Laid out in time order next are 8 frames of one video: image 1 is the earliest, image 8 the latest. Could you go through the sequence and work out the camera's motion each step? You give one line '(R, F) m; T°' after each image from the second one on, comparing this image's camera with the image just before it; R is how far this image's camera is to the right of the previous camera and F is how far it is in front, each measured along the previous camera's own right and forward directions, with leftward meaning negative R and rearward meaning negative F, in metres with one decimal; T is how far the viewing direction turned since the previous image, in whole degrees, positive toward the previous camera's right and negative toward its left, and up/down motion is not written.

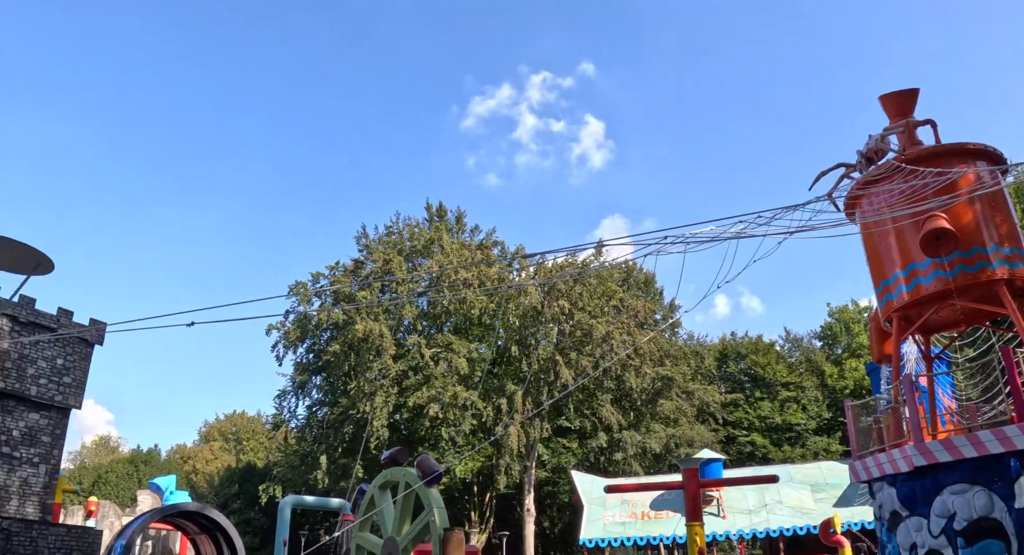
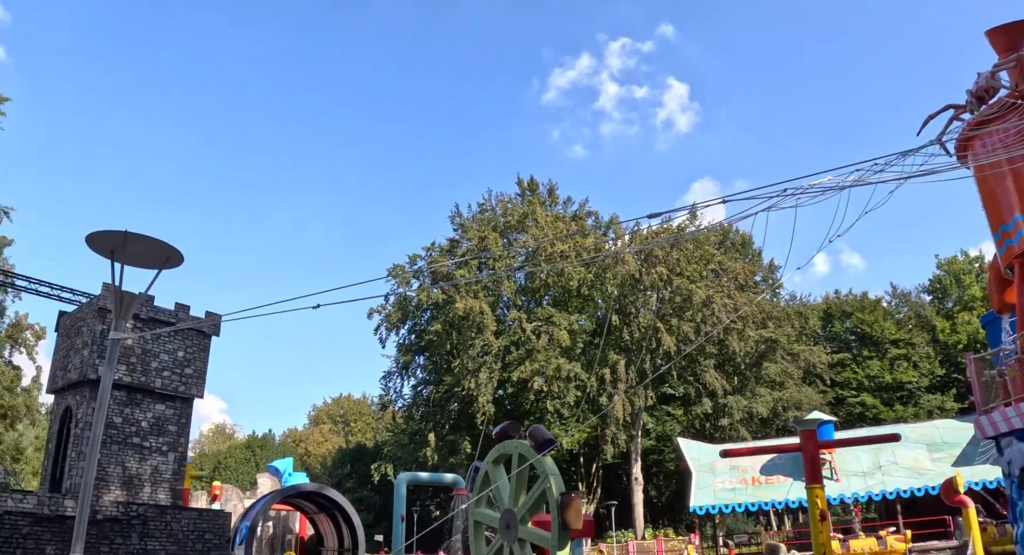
(-0.9, +1.3) m; -7°
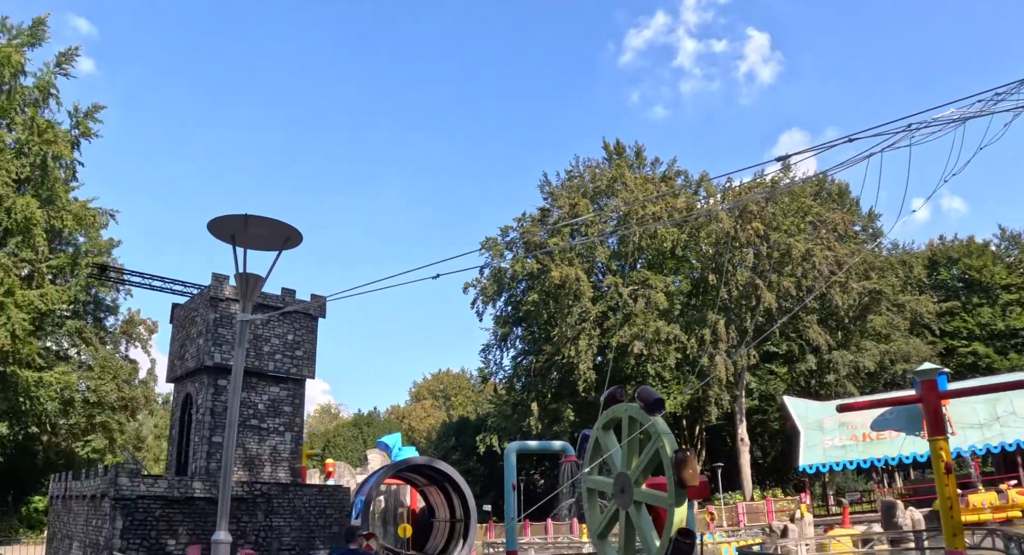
(-1.0, +0.7) m; -6°
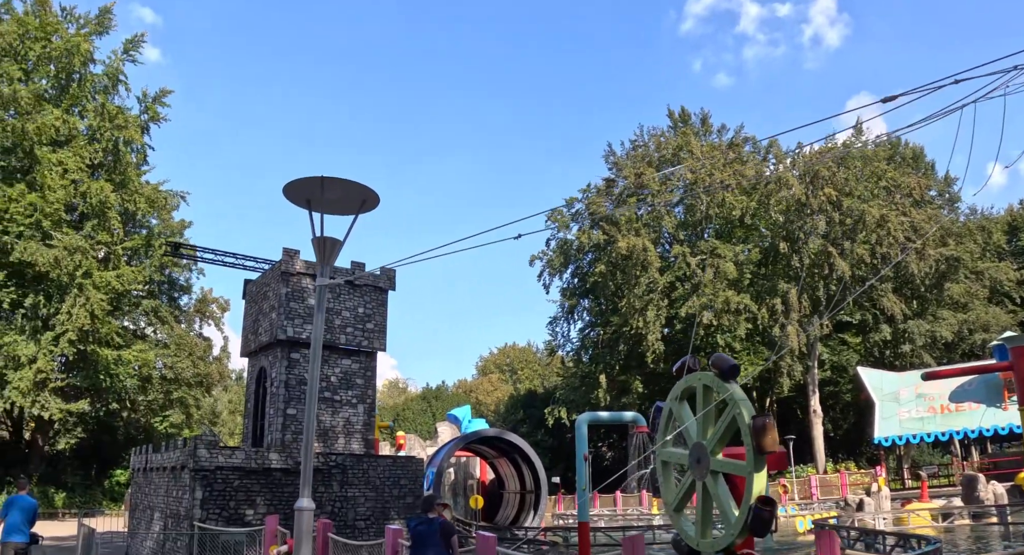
(-0.7, +0.8) m; -4°
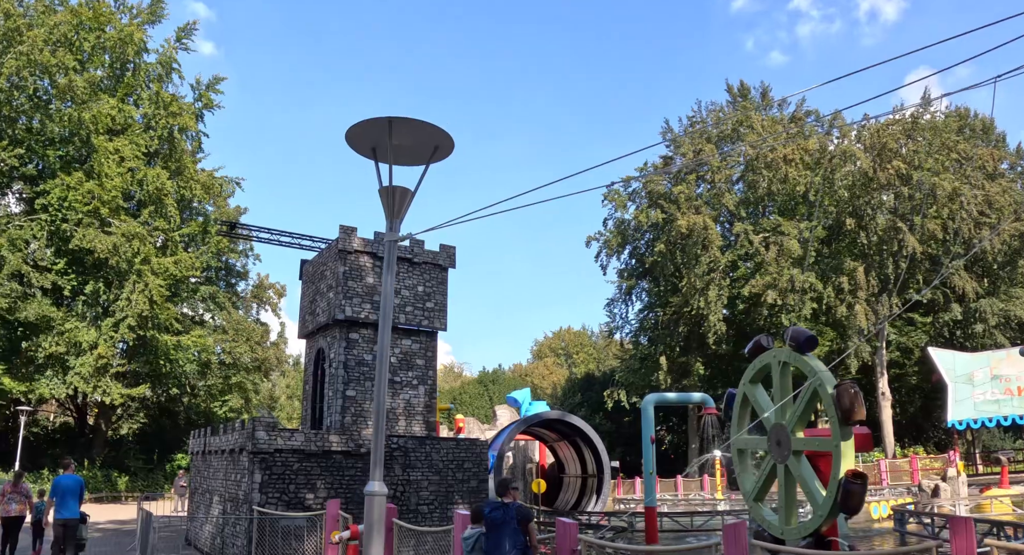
(-1.0, +2.5) m; -4°
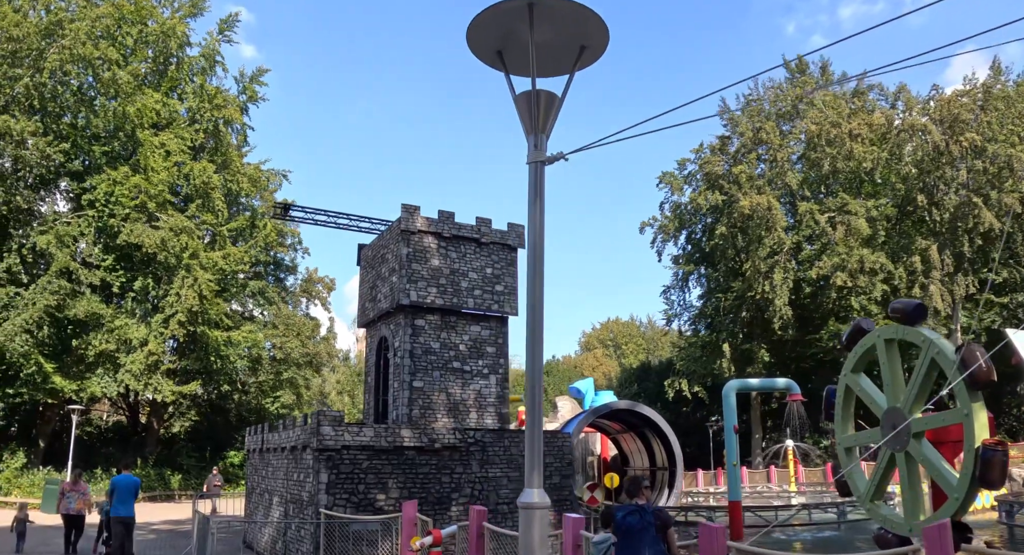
(-2.2, +4.3) m; -3°
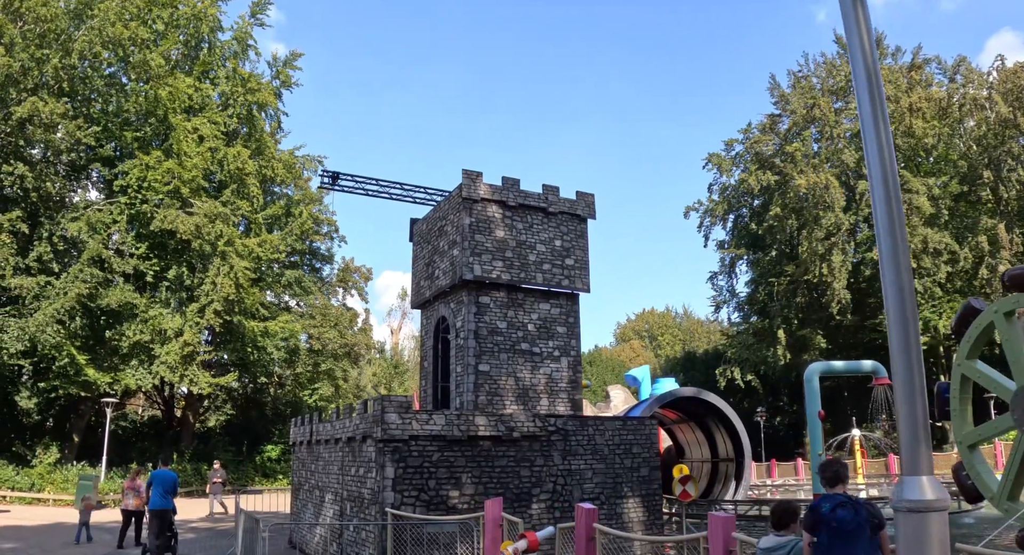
(-2.6, +4.7) m; -2°
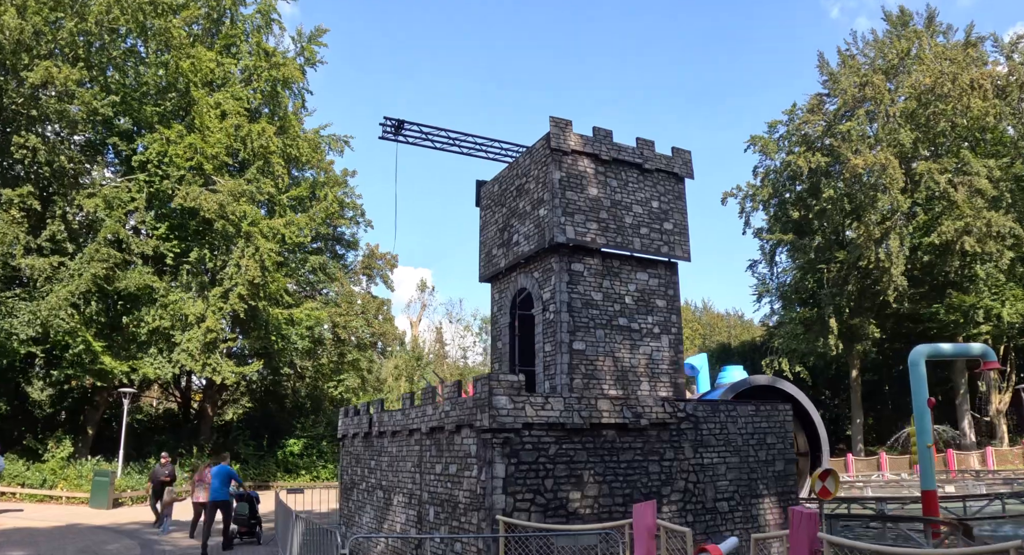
(-4.1, +6.2) m; 0°
